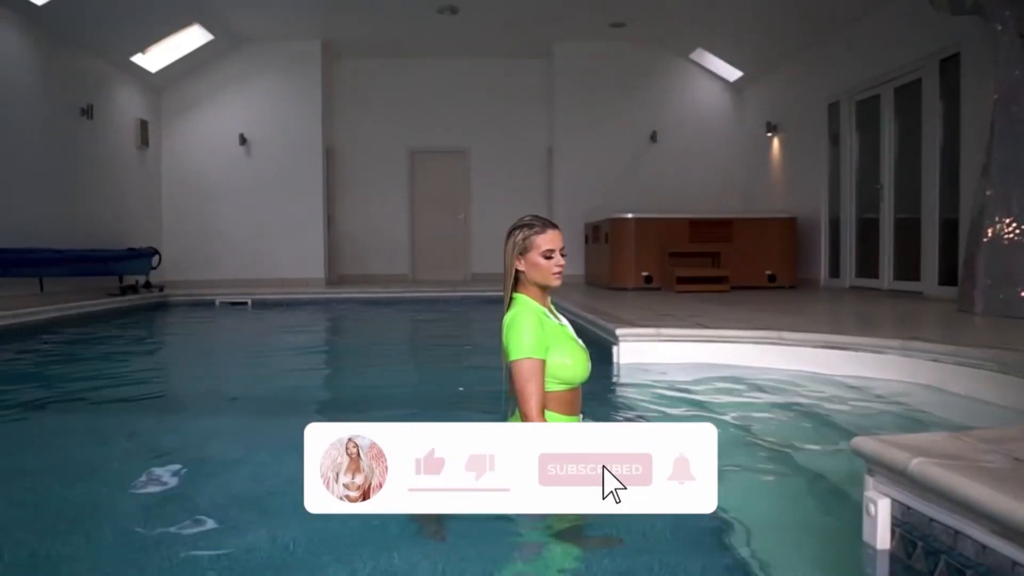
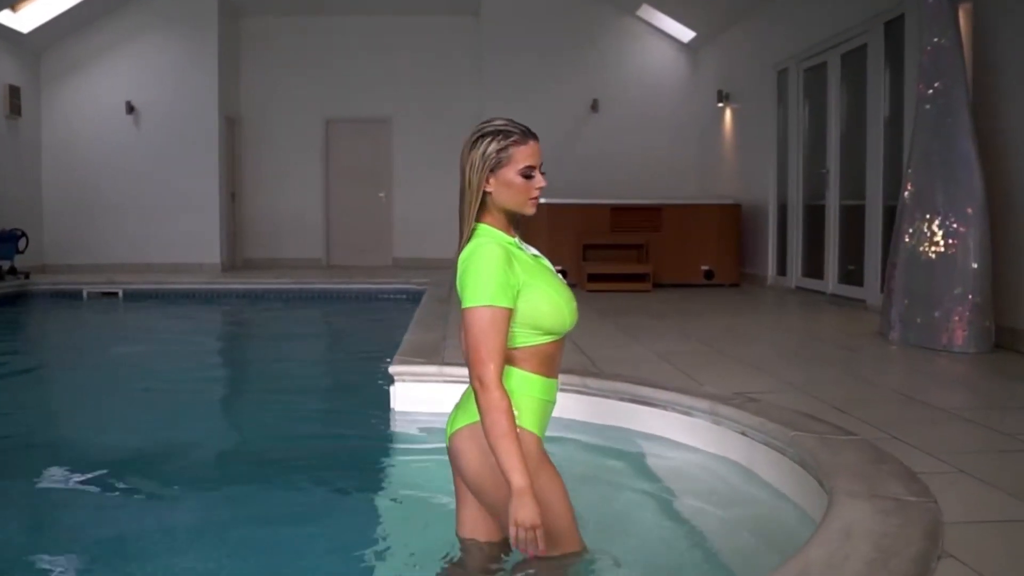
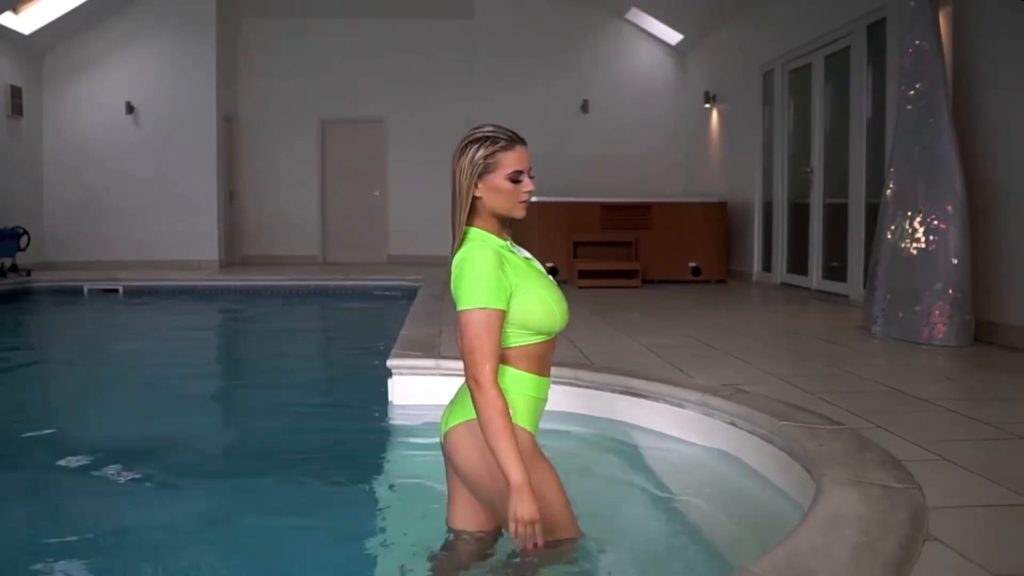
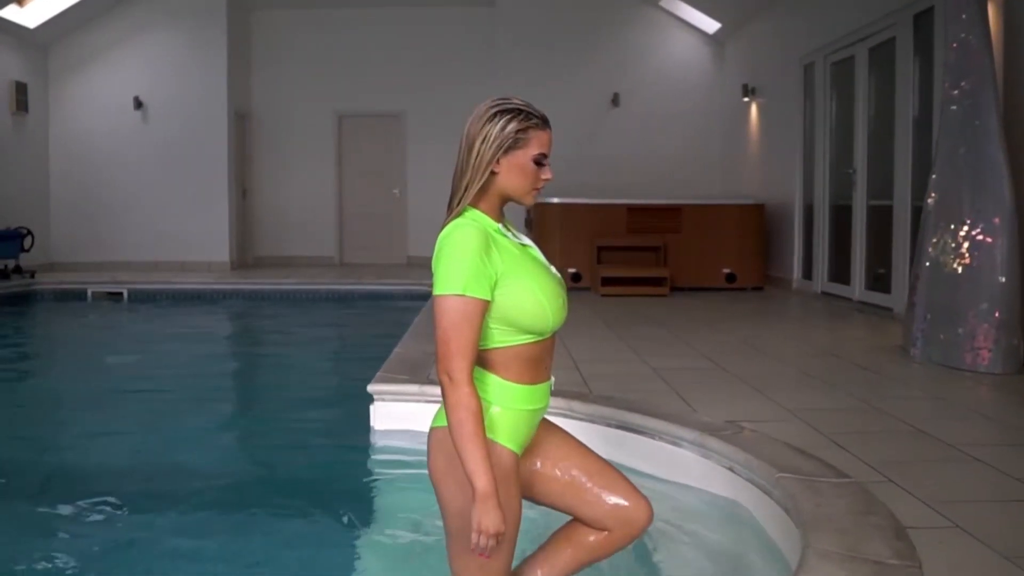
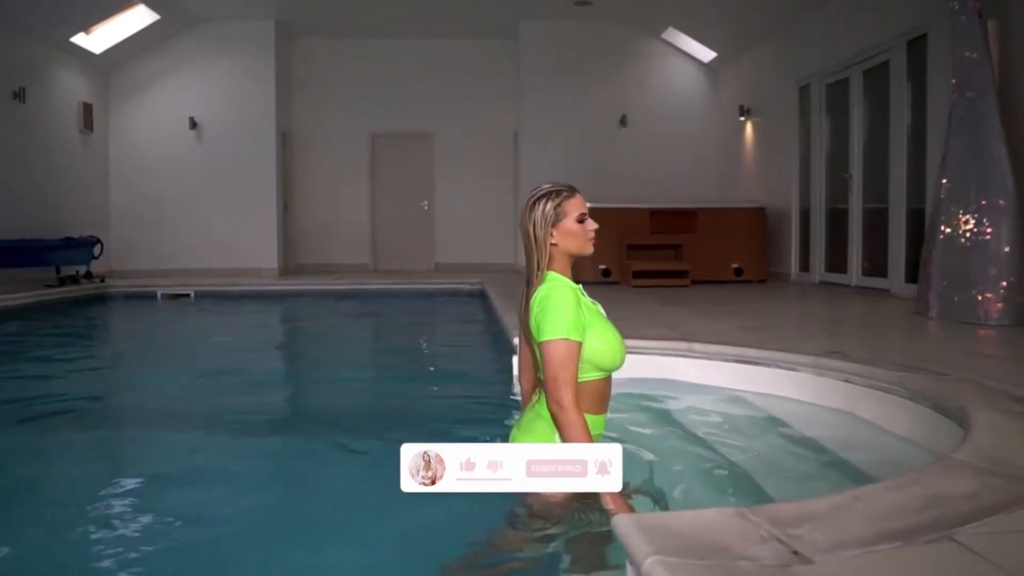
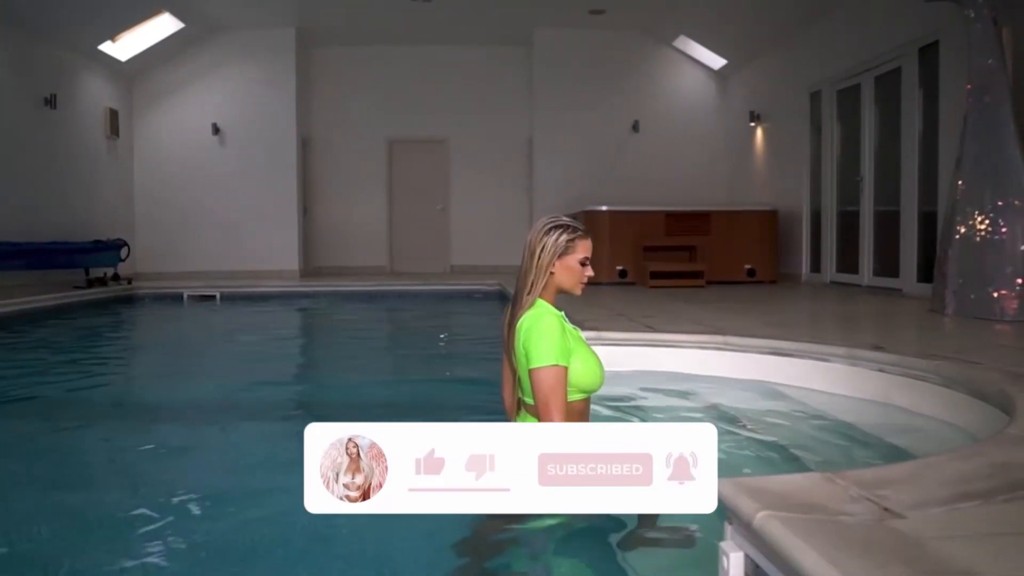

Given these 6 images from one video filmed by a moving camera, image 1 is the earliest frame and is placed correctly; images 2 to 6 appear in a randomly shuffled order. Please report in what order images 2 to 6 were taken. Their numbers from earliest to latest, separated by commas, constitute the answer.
6, 5, 2, 4, 3
